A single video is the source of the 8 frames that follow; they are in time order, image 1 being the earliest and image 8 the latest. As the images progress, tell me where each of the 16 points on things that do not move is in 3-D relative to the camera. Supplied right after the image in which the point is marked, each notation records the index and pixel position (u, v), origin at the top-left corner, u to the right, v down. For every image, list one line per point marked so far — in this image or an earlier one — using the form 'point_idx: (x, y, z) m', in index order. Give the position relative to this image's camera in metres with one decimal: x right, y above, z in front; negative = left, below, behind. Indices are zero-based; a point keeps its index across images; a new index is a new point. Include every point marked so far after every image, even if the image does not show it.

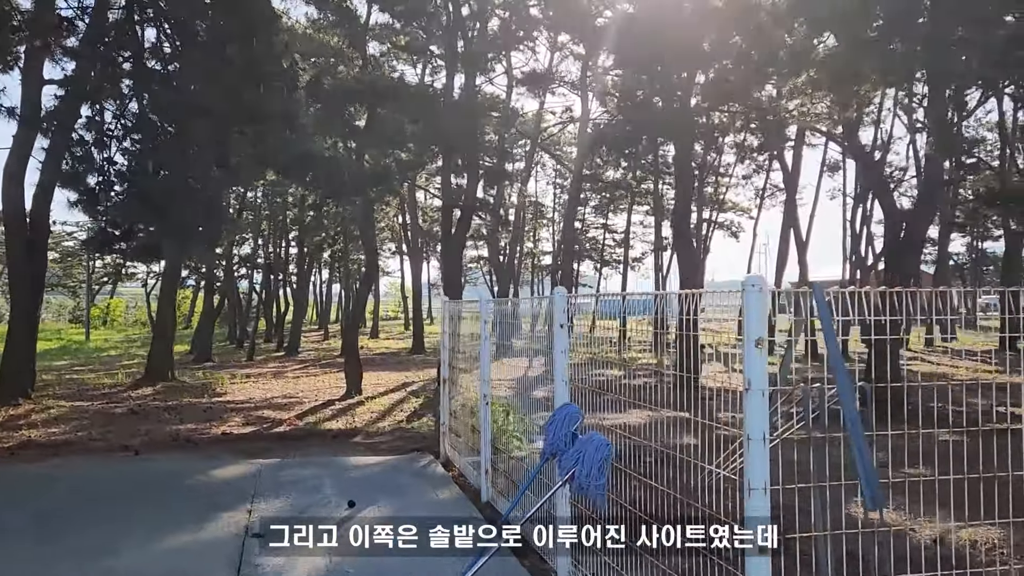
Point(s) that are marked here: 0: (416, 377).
0: (-1.9, -1.8, +16.4) m
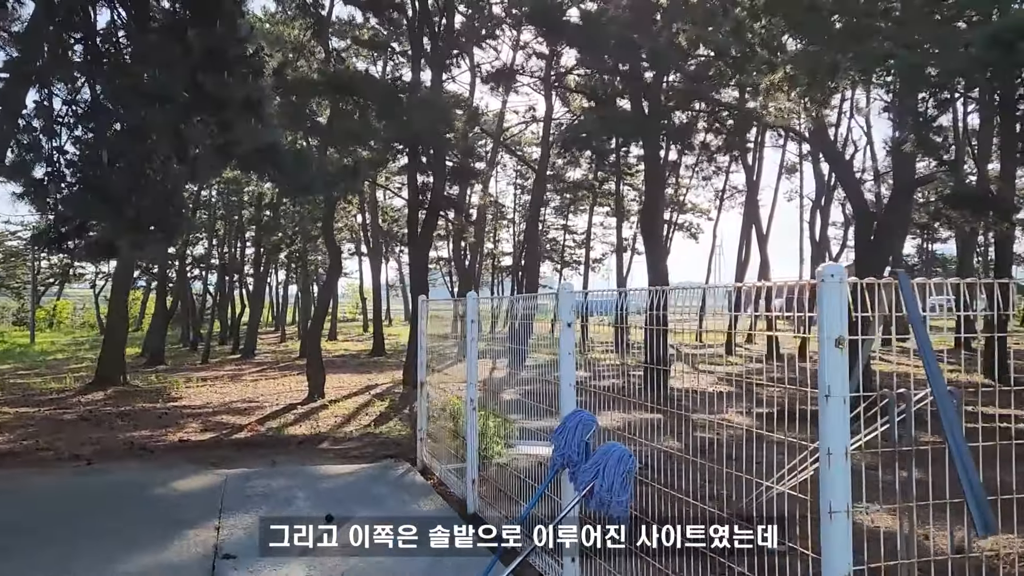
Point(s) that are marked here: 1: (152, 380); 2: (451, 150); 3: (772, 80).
0: (-2.6, -1.9, +16.0) m
1: (-9.0, -2.3, +19.8) m
2: (-0.9, +2.2, +12.5) m
3: (+3.5, +2.8, +10.5) m
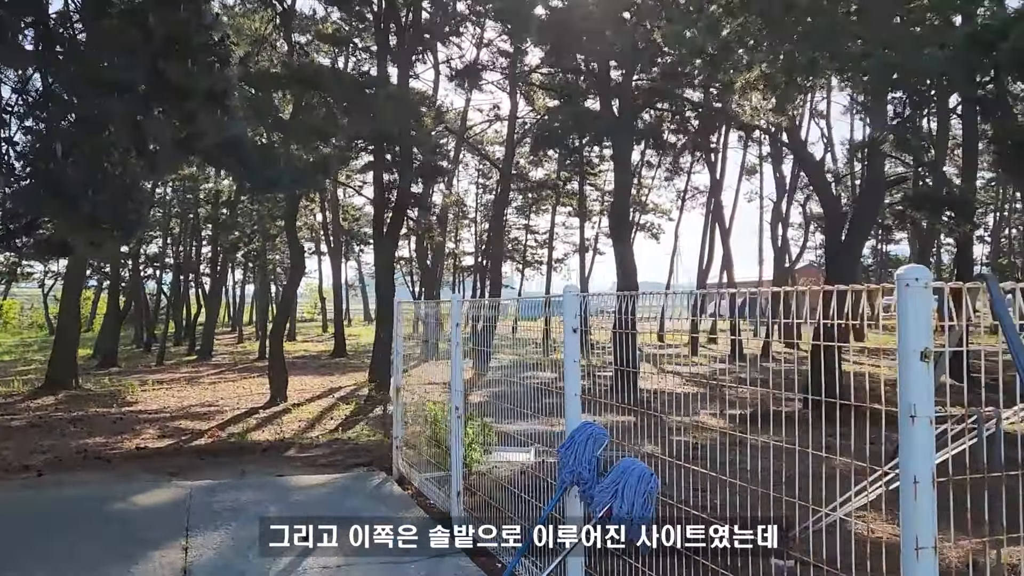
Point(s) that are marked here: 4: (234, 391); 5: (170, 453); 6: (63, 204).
0: (-3.3, -1.9, +15.7) m
1: (-9.8, -2.3, +19.1) m
2: (-1.4, +2.2, +12.3) m
3: (+3.1, +2.8, +10.5) m
4: (-4.9, -1.8, +14.2) m
5: (-3.5, -1.7, +8.1) m
6: (-4.6, +0.9, +8.1) m
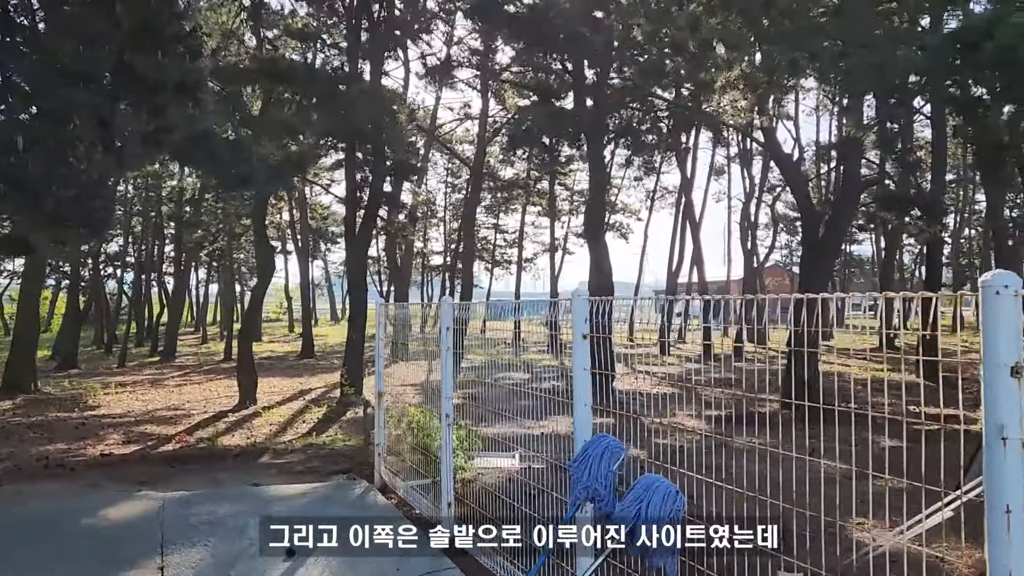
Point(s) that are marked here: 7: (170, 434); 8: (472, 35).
0: (-3.8, -1.9, +15.4) m
1: (-10.5, -2.3, +18.6) m
2: (-1.8, +2.2, +12.1) m
3: (+2.8, +2.8, +10.5) m
4: (-5.4, -1.8, +13.8) m
5: (-3.7, -1.7, +7.8) m
6: (-4.8, +0.9, +7.8) m
7: (-3.9, -1.7, +9.2) m
8: (-1.1, +6.2, +19.8) m
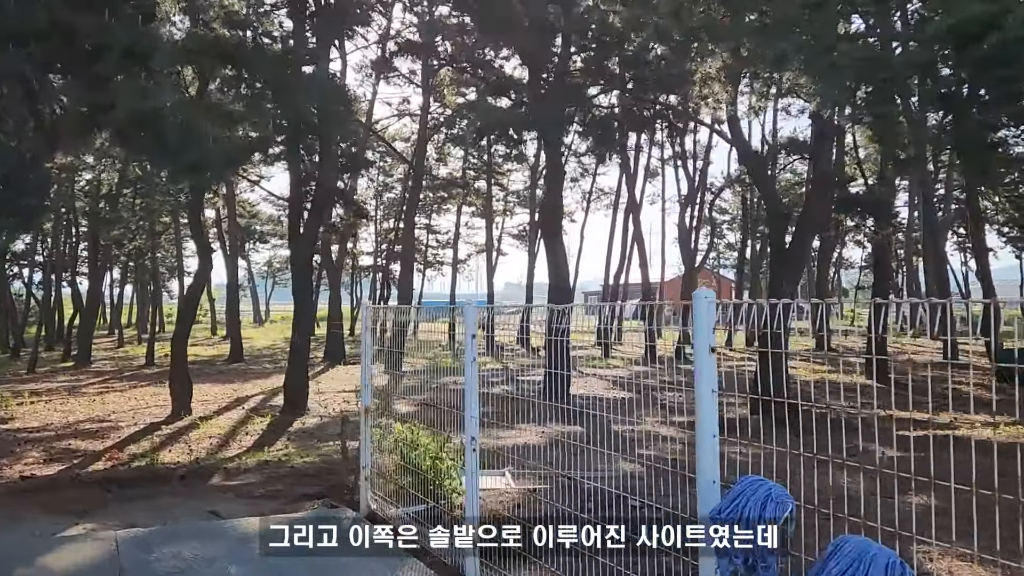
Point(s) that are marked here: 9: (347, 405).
0: (-4.8, -1.9, +14.5) m
1: (-11.7, -2.3, +17.0) m
2: (-2.5, +2.1, +11.4) m
3: (+2.3, +2.7, +10.2) m
4: (-6.2, -1.8, +12.8) m
5: (-4.0, -1.7, +7.0) m
6: (-5.1, +0.9, +6.8) m
7: (-4.3, -1.7, +8.3) m
8: (-2.5, +6.2, +19.1) m
9: (-2.5, -1.8, +12.2) m
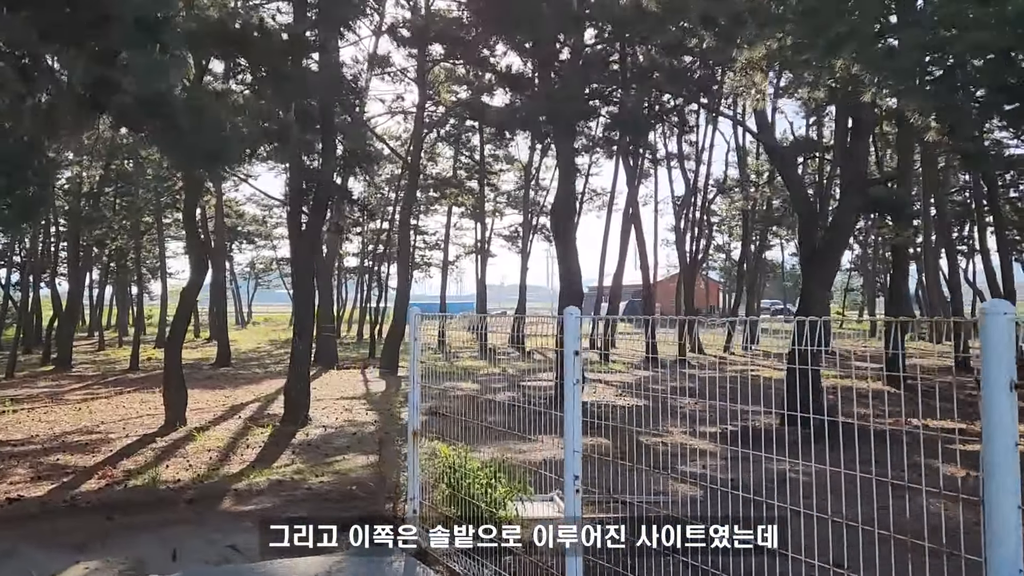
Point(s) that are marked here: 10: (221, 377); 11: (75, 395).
0: (-4.7, -1.9, +13.9) m
1: (-11.7, -2.3, +16.3) m
2: (-2.3, +2.1, +10.8) m
3: (+2.4, +2.7, +9.8) m
4: (-6.1, -1.9, +12.1) m
5: (-3.7, -1.7, +6.4) m
6: (-4.8, +0.8, +6.2) m
7: (-4.1, -1.7, +7.7) m
8: (-2.5, +6.2, +18.6) m
9: (-2.3, -1.9, +11.7) m
10: (-7.1, -2.2, +19.5) m
11: (-8.5, -2.1, +15.4) m
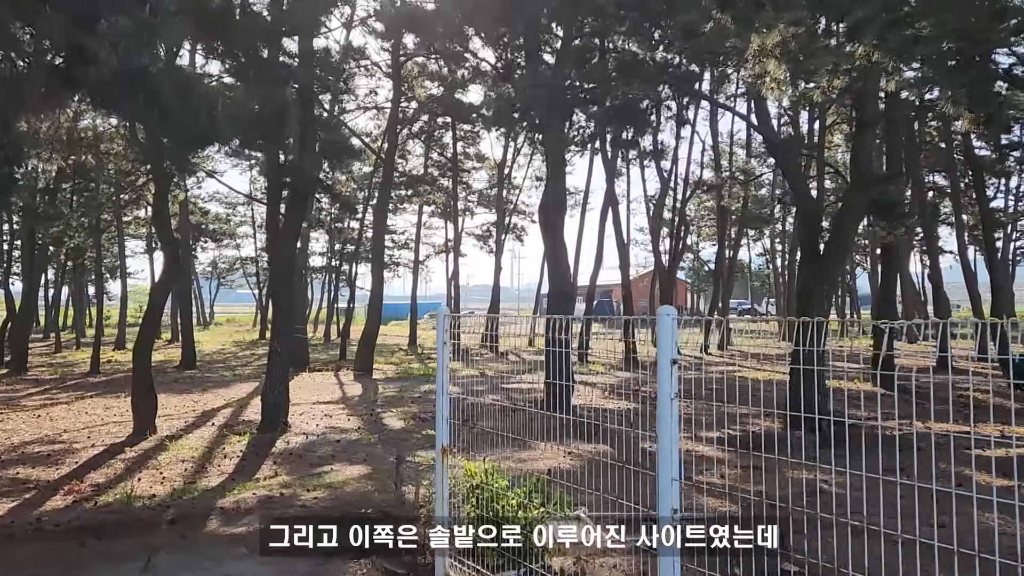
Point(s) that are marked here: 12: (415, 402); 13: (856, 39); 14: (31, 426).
0: (-5.0, -1.9, +13.3) m
1: (-12.1, -2.3, +15.3) m
2: (-2.5, +2.1, +10.3) m
3: (+2.3, +2.7, +9.5) m
4: (-6.3, -1.9, +11.5) m
5: (-3.7, -1.7, +5.8) m
6: (-4.8, +0.8, +5.6) m
7: (-4.1, -1.7, +7.1) m
8: (-3.0, +6.2, +18.0) m
9: (-2.5, -1.8, +11.1) m
10: (-7.6, -2.2, +18.8) m
11: (-8.8, -2.1, +14.6) m
12: (-1.6, -1.9, +12.9) m
13: (+3.0, +2.4, +8.1) m
14: (-6.7, -1.9, +11.0) m
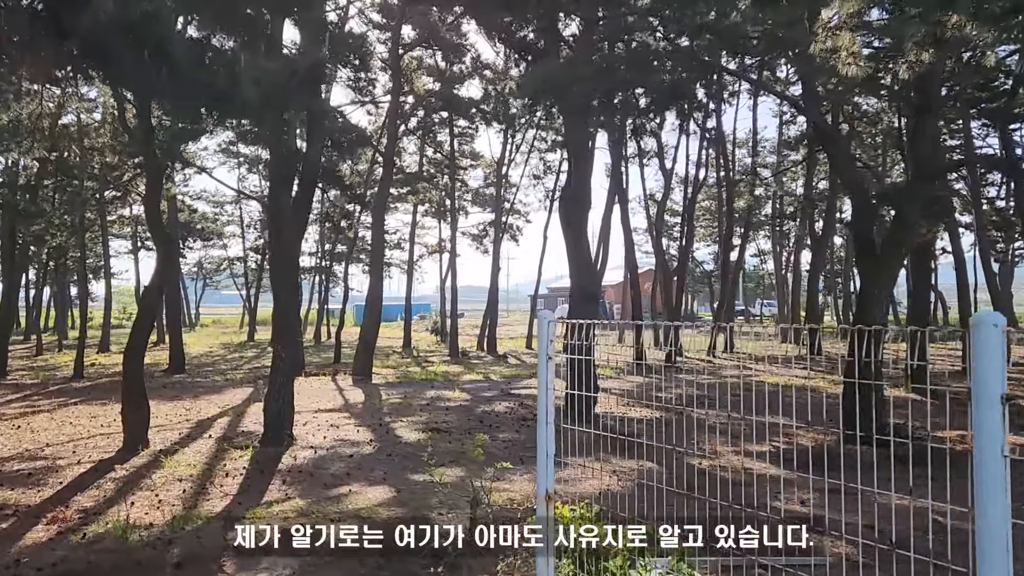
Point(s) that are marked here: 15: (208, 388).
0: (-4.8, -1.9, +12.5) m
1: (-11.9, -2.3, +14.4) m
2: (-2.2, +2.1, +9.6) m
3: (+2.6, +2.7, +8.8) m
4: (-6.1, -1.9, +10.6) m
5: (-3.3, -1.7, +5.0) m
6: (-4.4, +0.9, +4.8) m
7: (-3.8, -1.7, +6.3) m
8: (-2.9, +6.2, +17.3) m
9: (-2.3, -1.8, +10.4) m
10: (-7.5, -2.2, +17.9) m
11: (-8.6, -2.1, +13.7) m
12: (-1.3, -1.9, +12.2) m
13: (+3.3, +2.4, +7.4) m
14: (-6.4, -1.9, +10.1) m
15: (-6.5, -2.1, +16.8) m
